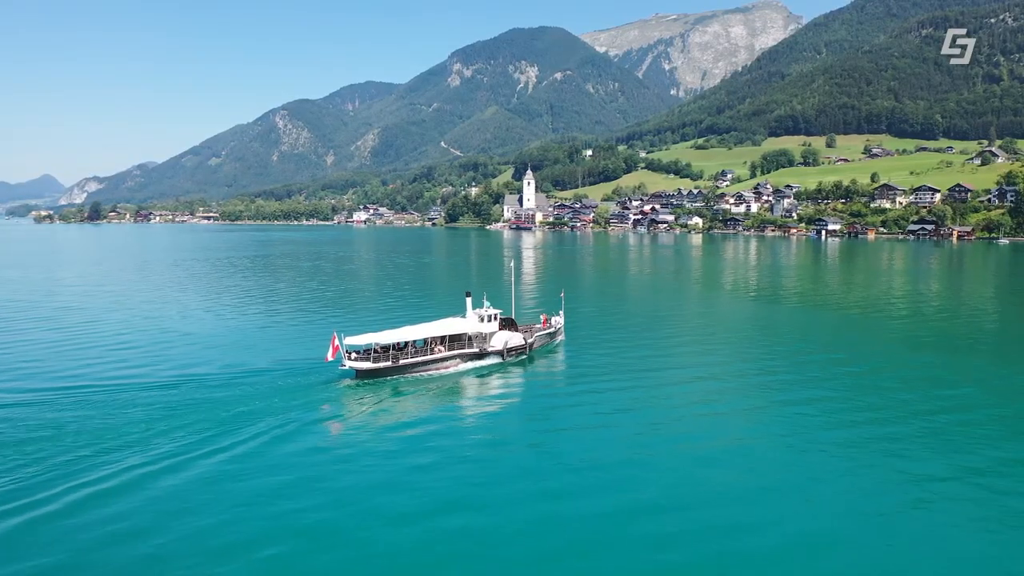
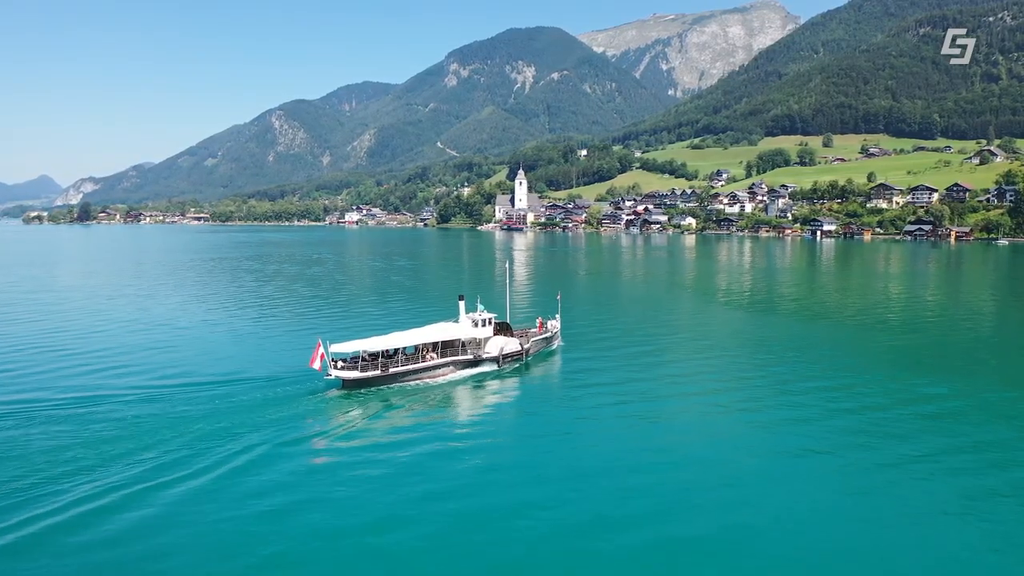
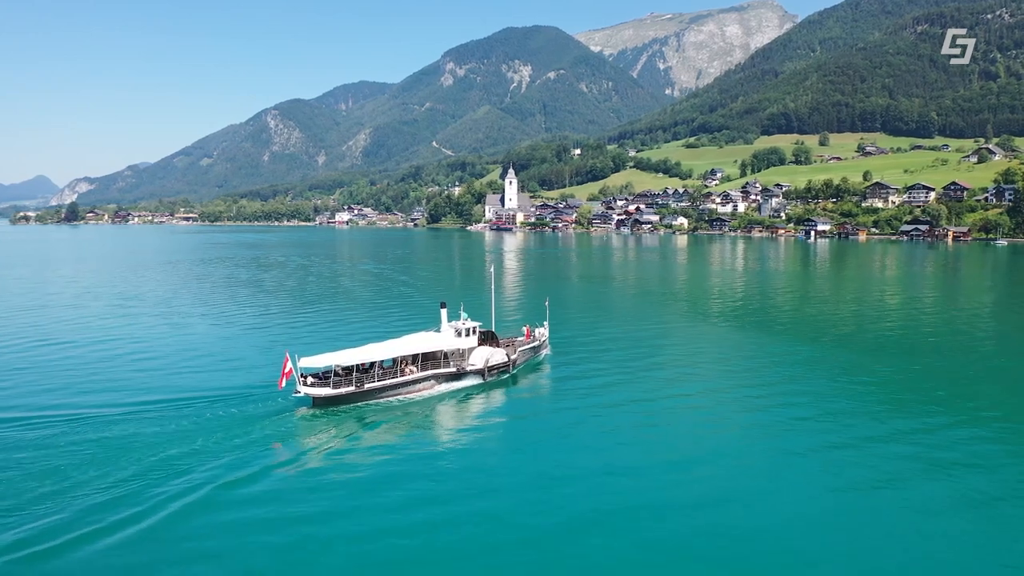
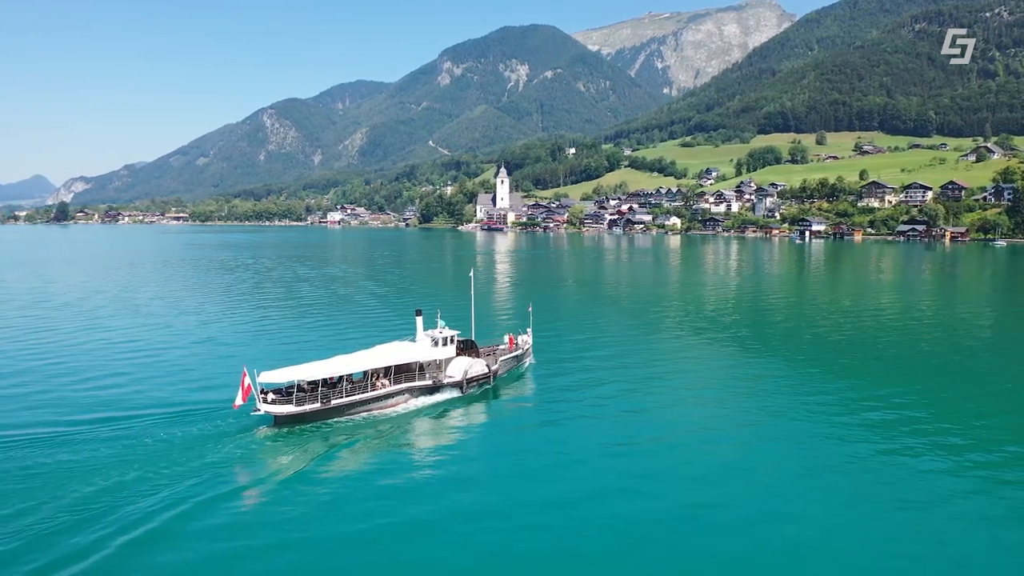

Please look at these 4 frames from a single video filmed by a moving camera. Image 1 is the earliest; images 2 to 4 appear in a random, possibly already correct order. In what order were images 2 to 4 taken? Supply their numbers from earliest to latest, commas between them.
2, 3, 4
